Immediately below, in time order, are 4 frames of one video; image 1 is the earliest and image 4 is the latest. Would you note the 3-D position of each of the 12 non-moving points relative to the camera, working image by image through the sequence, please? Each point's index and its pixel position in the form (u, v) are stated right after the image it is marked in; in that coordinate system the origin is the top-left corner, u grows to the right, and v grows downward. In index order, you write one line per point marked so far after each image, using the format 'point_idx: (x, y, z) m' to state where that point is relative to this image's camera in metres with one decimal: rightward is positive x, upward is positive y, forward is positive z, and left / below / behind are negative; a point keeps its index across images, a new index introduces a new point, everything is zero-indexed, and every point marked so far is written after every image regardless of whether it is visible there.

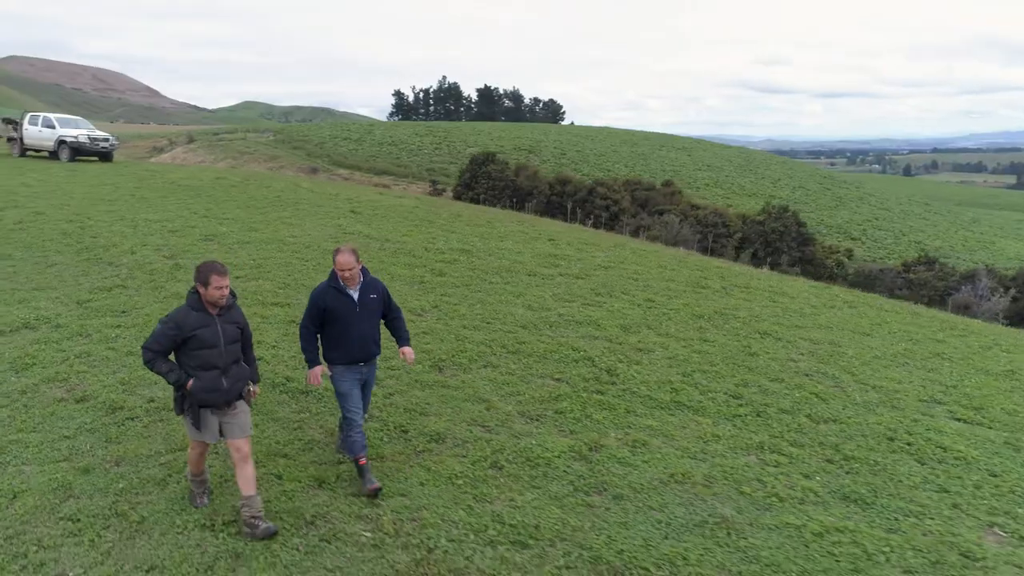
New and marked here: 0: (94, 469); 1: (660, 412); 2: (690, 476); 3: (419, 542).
0: (-3.1, -1.3, +5.3) m
1: (+1.3, -1.1, +6.3) m
2: (+1.3, -1.4, +5.2) m
3: (-0.6, -1.6, +4.4) m
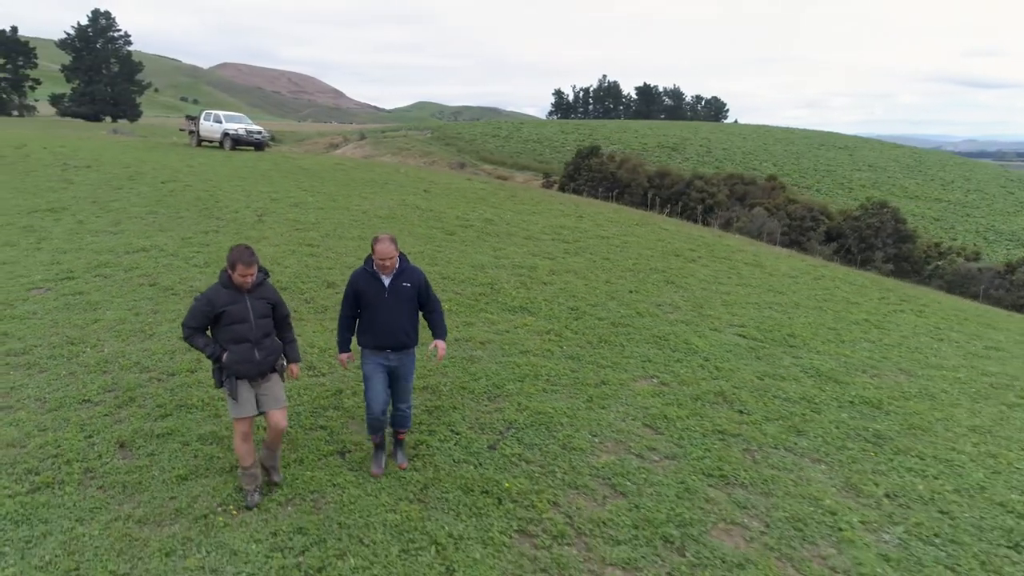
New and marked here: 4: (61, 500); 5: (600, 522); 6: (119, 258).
0: (-4.6, -0.3, +8.9) m
1: (-0.1, -0.3, +9.0) m
2: (-0.4, -0.6, +7.9) m
3: (-2.4, -0.7, +7.5) m
4: (-3.0, -1.4, +4.8) m
5: (+0.6, -1.5, +4.5) m
6: (-6.5, +0.5, +11.9) m
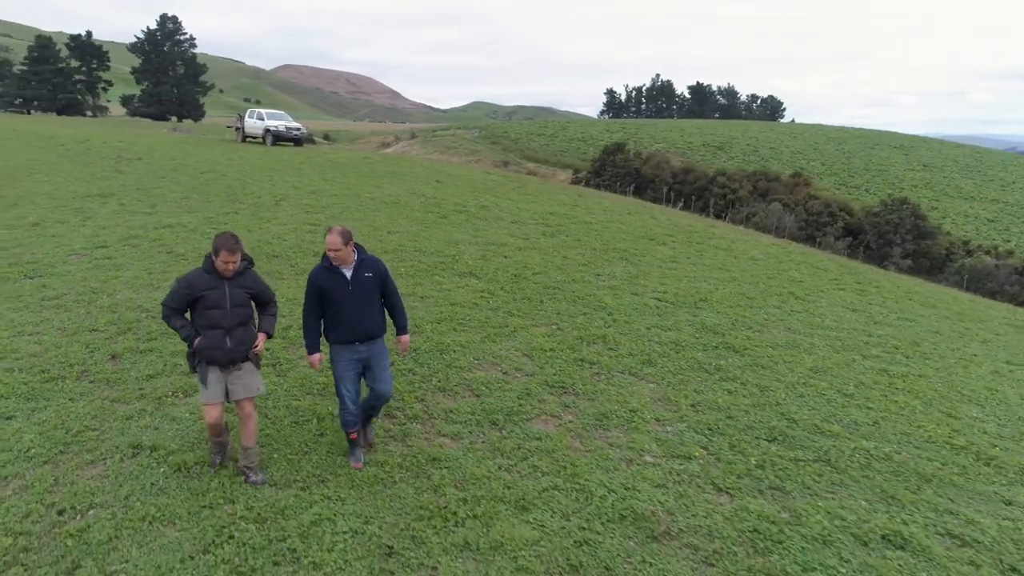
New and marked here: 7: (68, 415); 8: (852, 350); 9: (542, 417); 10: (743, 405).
0: (-5.4, +0.2, +10.7) m
1: (-0.8, +0.2, +10.4) m
2: (-1.2, -0.1, +9.3) m
3: (-3.2, -0.2, +9.1) m
4: (-4.1, -0.9, +6.4) m
5: (-0.5, -1.0, +5.9) m
6: (-7.0, +1.1, +13.8) m
7: (-3.7, -1.0, +5.9) m
8: (+4.0, -0.7, +8.4) m
9: (+0.2, -1.1, +5.9) m
10: (+2.0, -1.0, +6.3) m
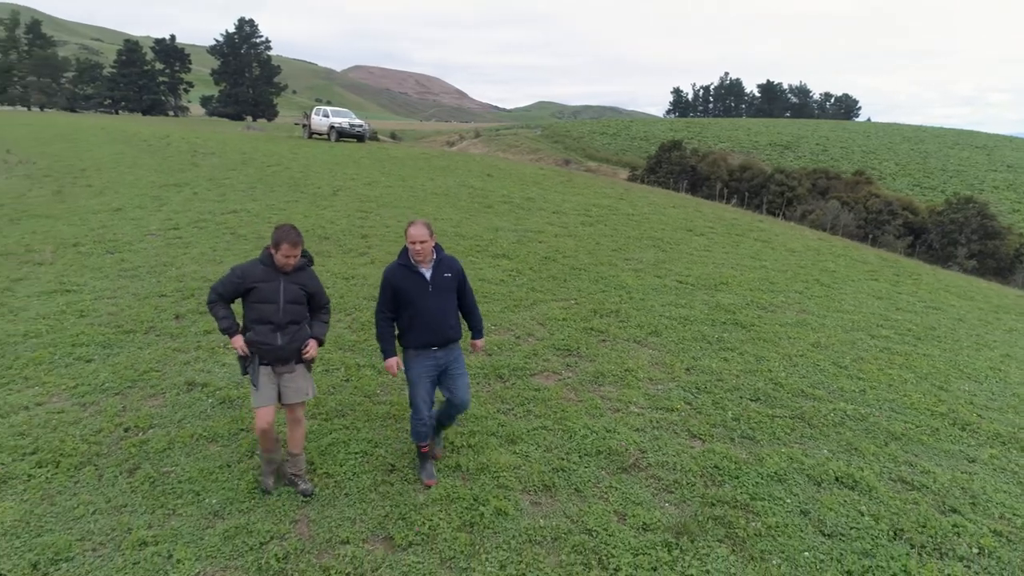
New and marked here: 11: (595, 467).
0: (-4.8, +0.6, +11.8) m
1: (-0.4, +0.5, +11.1) m
2: (-0.8, +0.2, +10.1) m
3: (-2.9, +0.2, +10.0) m
4: (-4.0, -0.5, +7.4) m
5: (-0.5, -0.7, +6.6) m
6: (-6.2, +1.5, +15.0) m
7: (-3.6, -0.7, +6.8) m
8: (+4.2, -0.5, +8.7) m
9: (+0.3, -0.8, +6.5) m
10: (+2.1, -0.8, +6.8) m
11: (+0.6, -1.2, +4.9) m
